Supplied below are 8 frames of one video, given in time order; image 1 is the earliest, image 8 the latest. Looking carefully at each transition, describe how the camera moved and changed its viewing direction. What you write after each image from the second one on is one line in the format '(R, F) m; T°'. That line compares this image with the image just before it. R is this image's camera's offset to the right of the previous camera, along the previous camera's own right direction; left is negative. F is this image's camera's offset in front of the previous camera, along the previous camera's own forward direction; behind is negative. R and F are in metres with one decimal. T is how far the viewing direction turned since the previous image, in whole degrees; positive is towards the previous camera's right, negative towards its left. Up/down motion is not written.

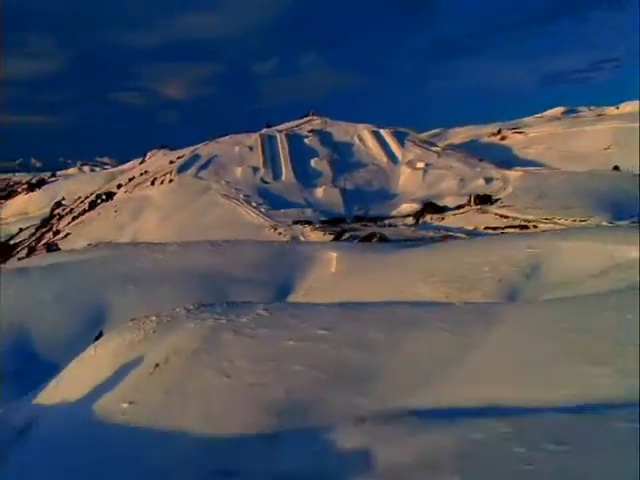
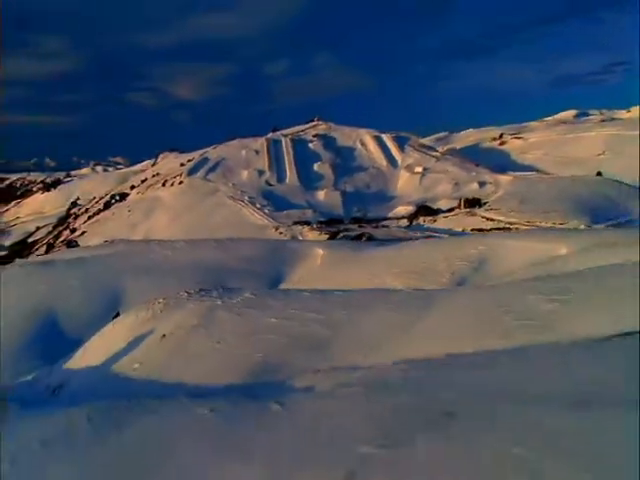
(+0.2, -0.9) m; -1°
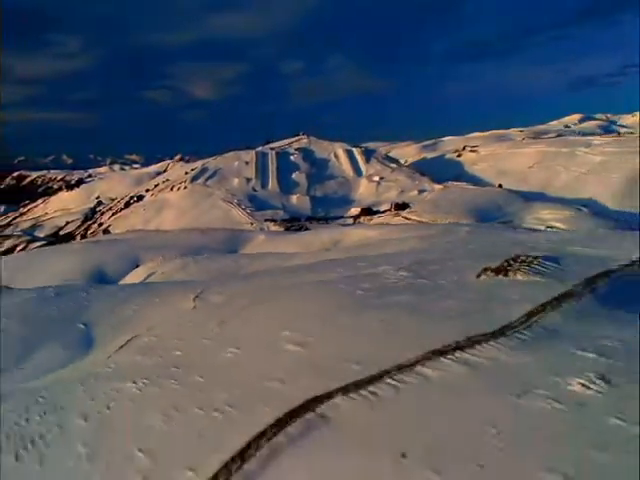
(+1.3, -4.4) m; -1°
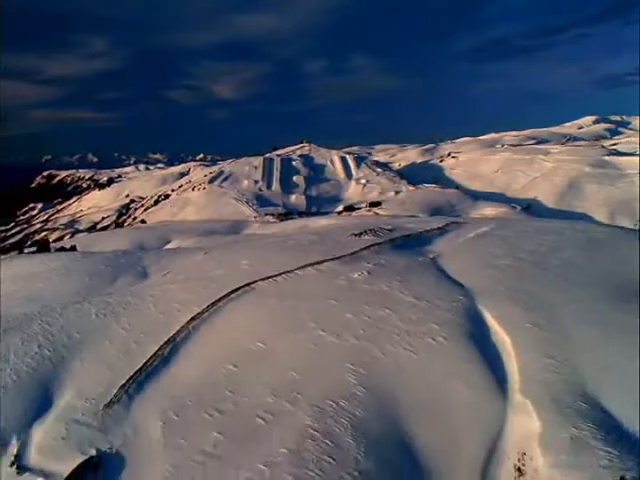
(+1.0, -4.4) m; -2°
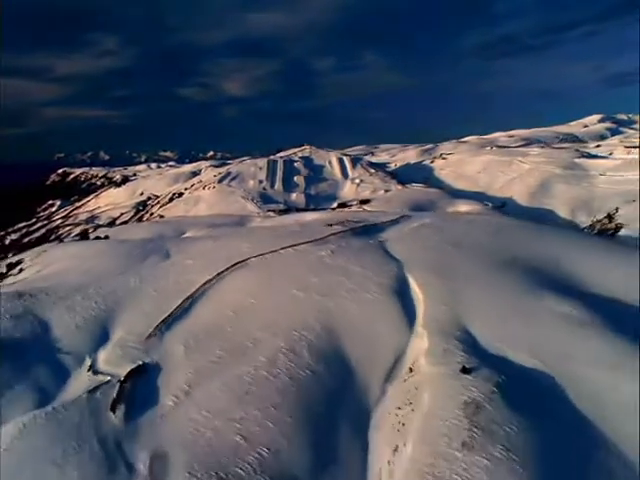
(+0.5, -2.8) m; -1°
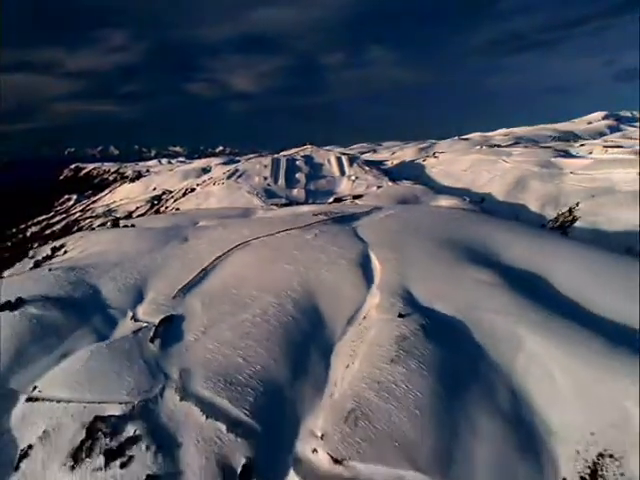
(+0.5, -2.9) m; -1°
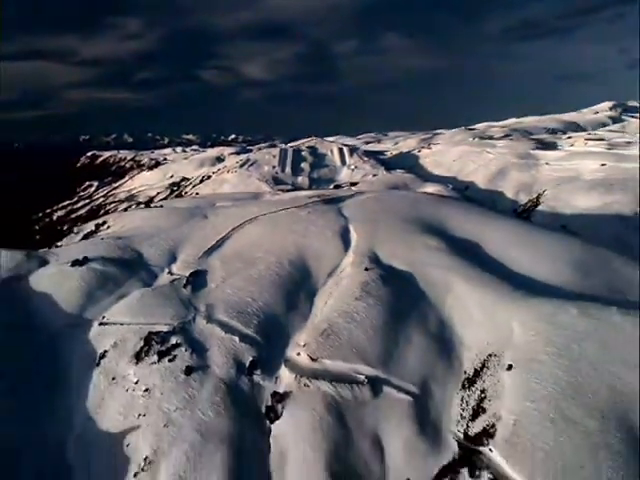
(+0.5, -3.7) m; -1°
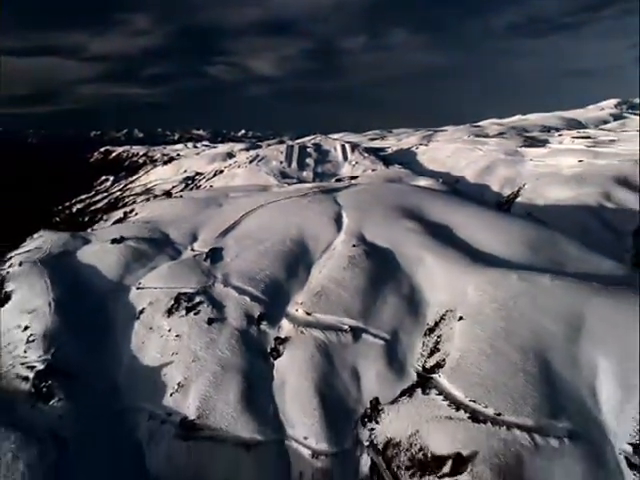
(+0.3, -3.0) m; -1°
